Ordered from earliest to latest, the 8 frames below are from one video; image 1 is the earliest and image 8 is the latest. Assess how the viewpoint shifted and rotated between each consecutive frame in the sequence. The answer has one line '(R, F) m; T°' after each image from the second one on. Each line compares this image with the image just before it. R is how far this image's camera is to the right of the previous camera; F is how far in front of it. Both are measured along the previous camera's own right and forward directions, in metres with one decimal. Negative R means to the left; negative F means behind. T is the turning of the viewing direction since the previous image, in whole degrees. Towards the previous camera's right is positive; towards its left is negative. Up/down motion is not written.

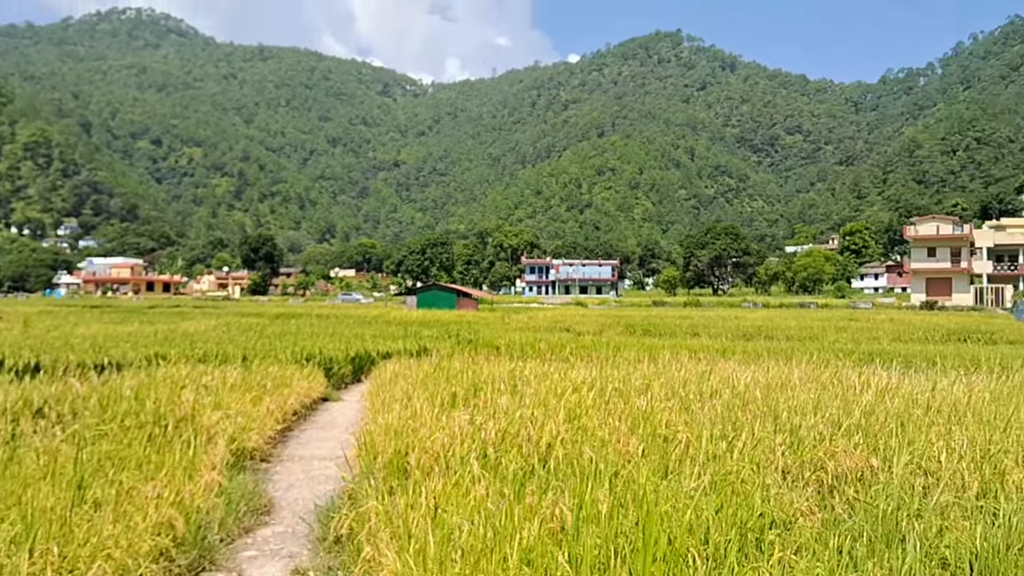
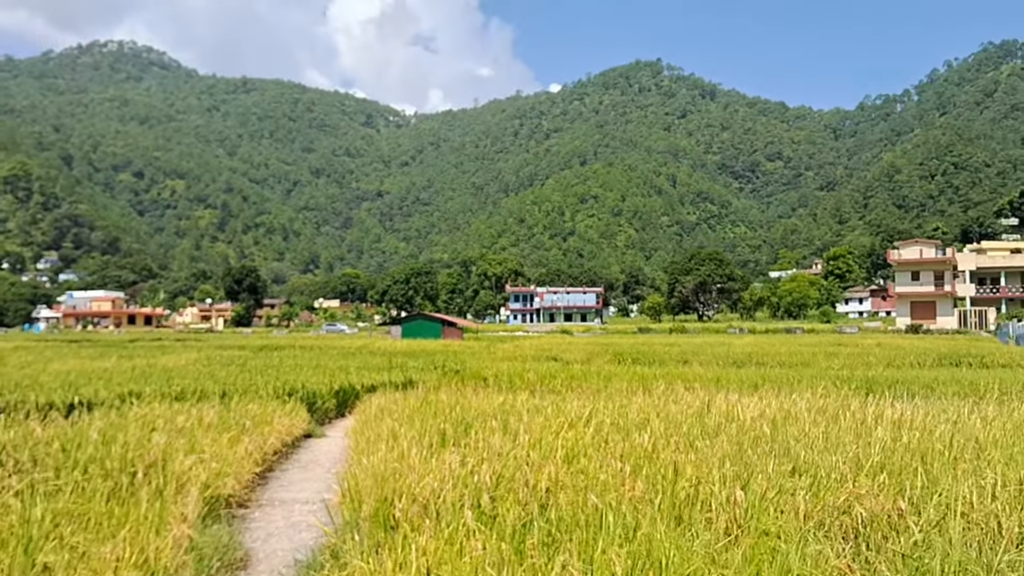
(0.0, +0.2) m; +1°
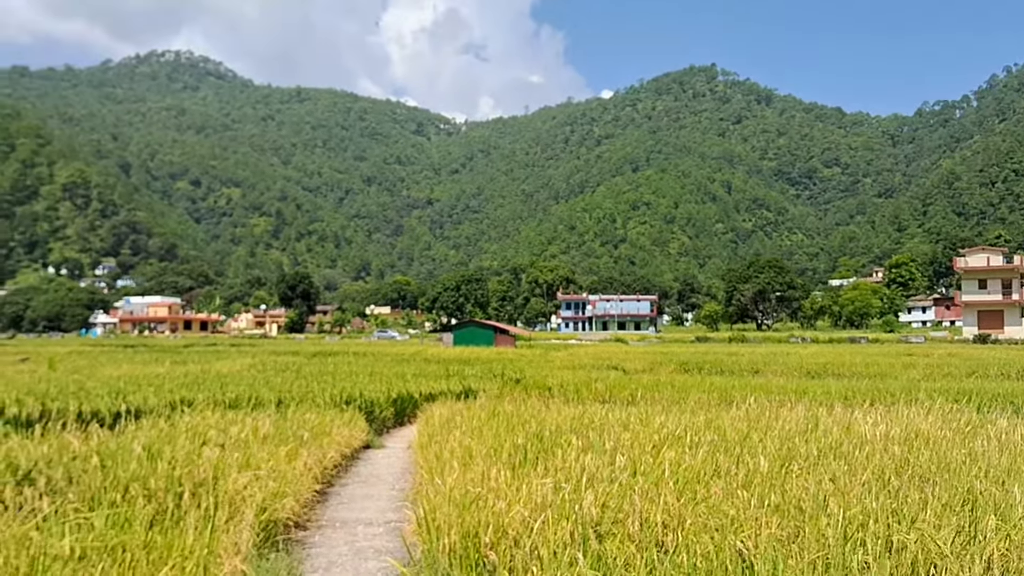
(-0.2, +0.6) m; -4°
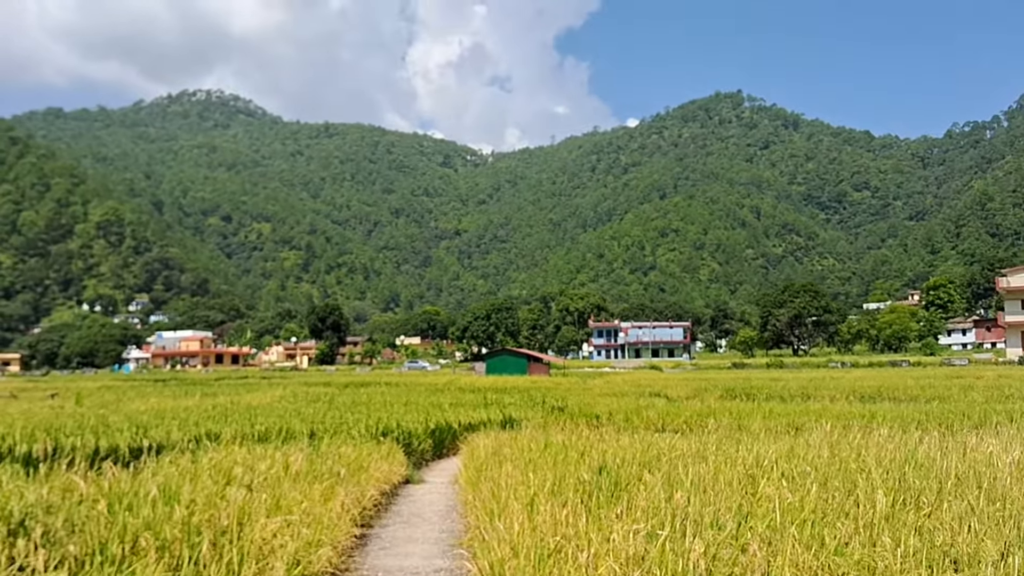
(-0.2, +0.6) m; -2°
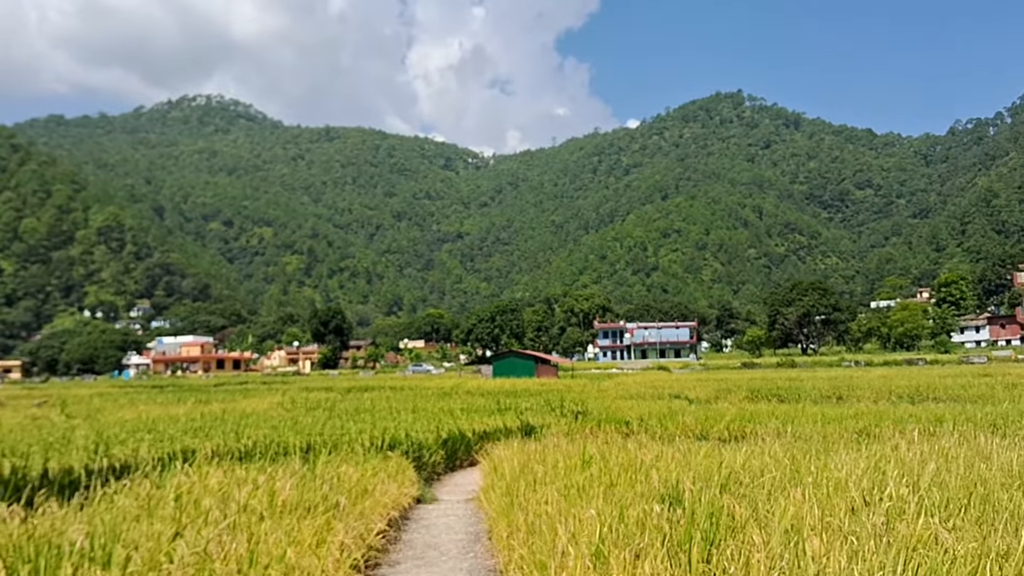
(-0.2, +1.0) m; 0°
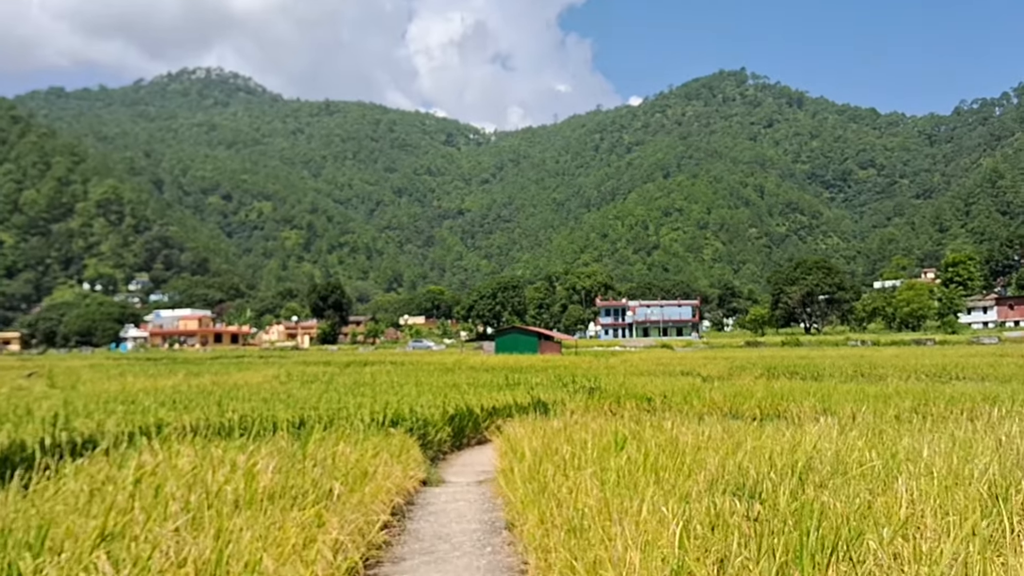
(-0.1, +0.7) m; 0°
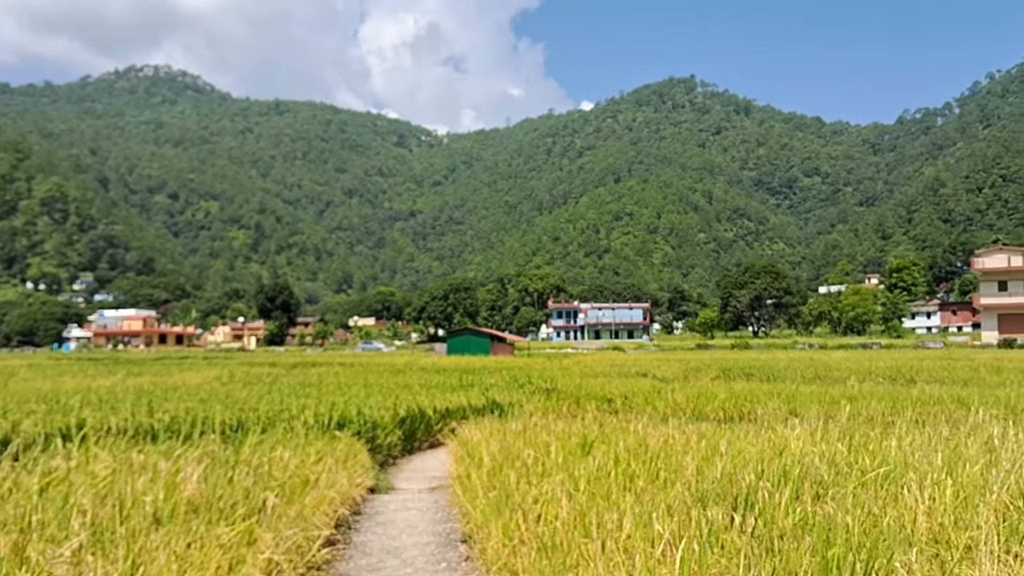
(0.0, +0.4) m; +3°
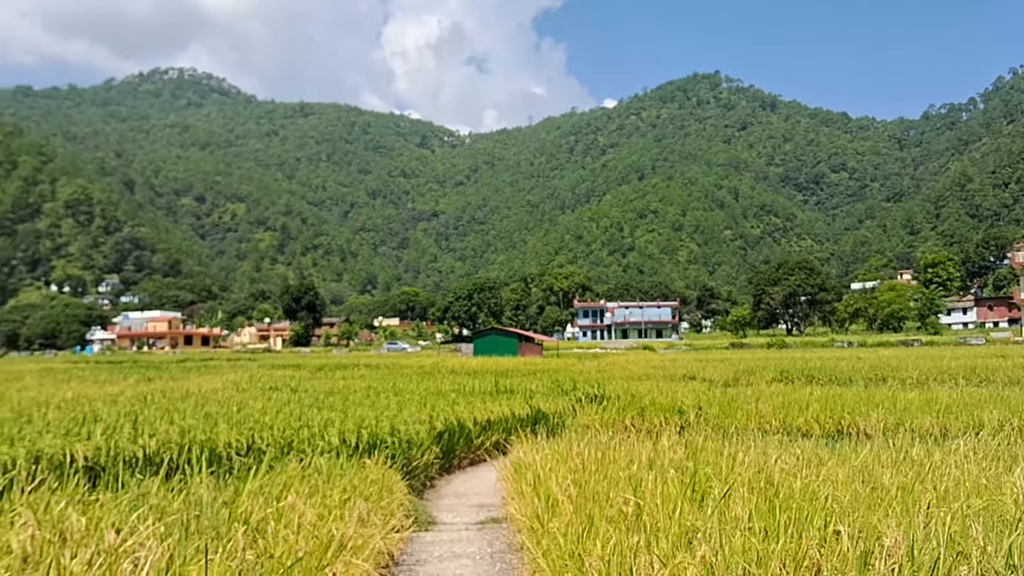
(-0.3, +1.0) m; -2°
